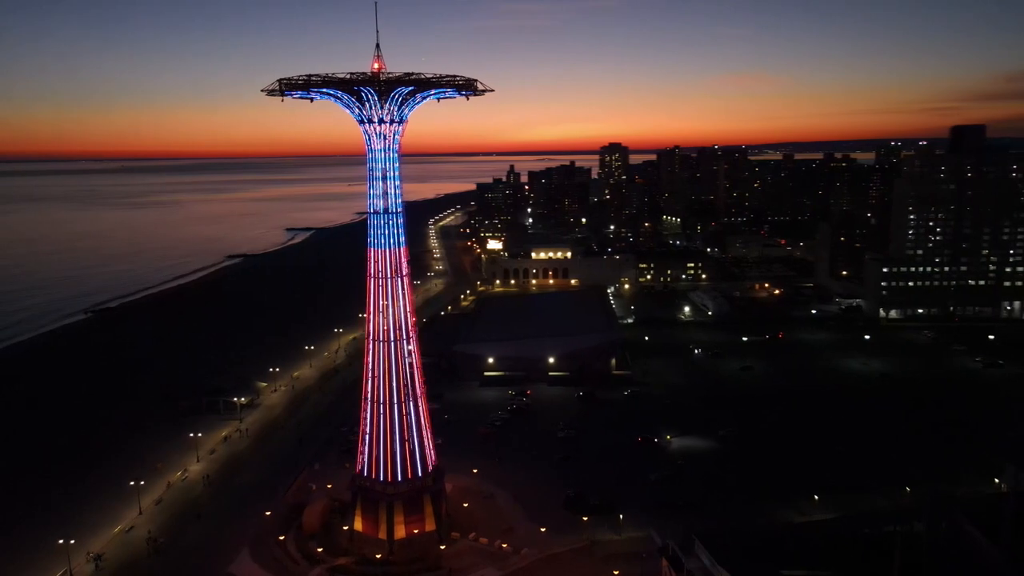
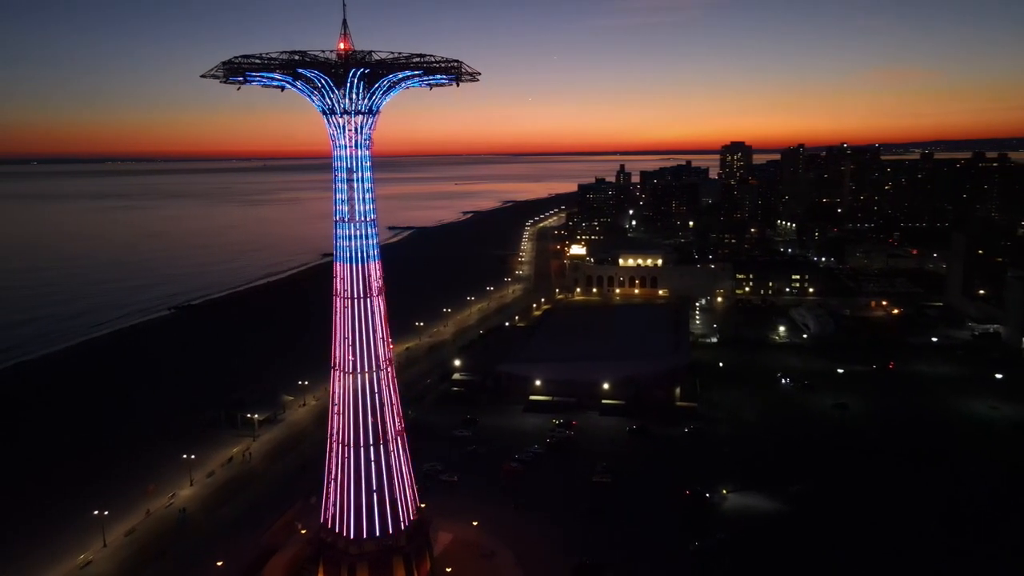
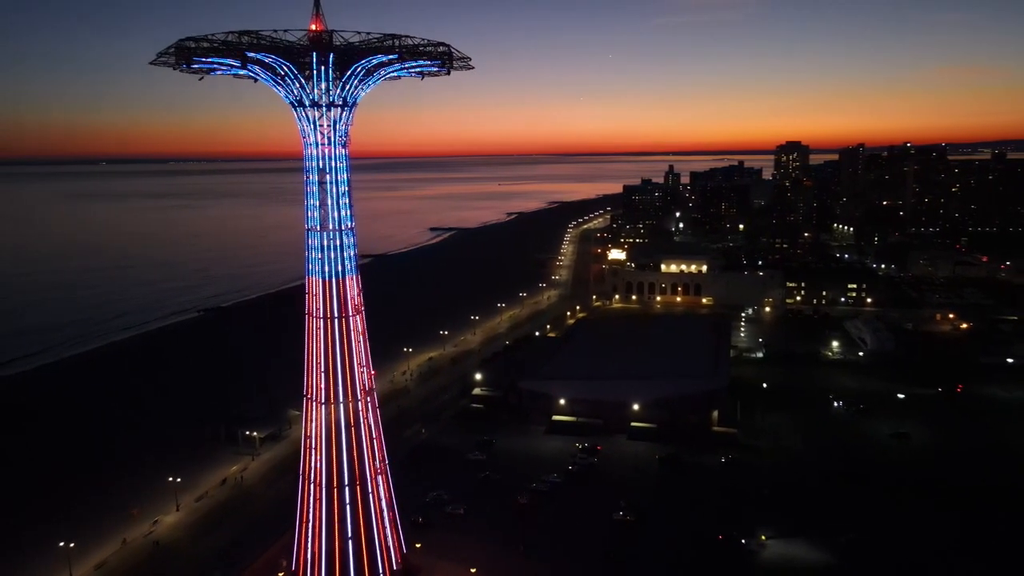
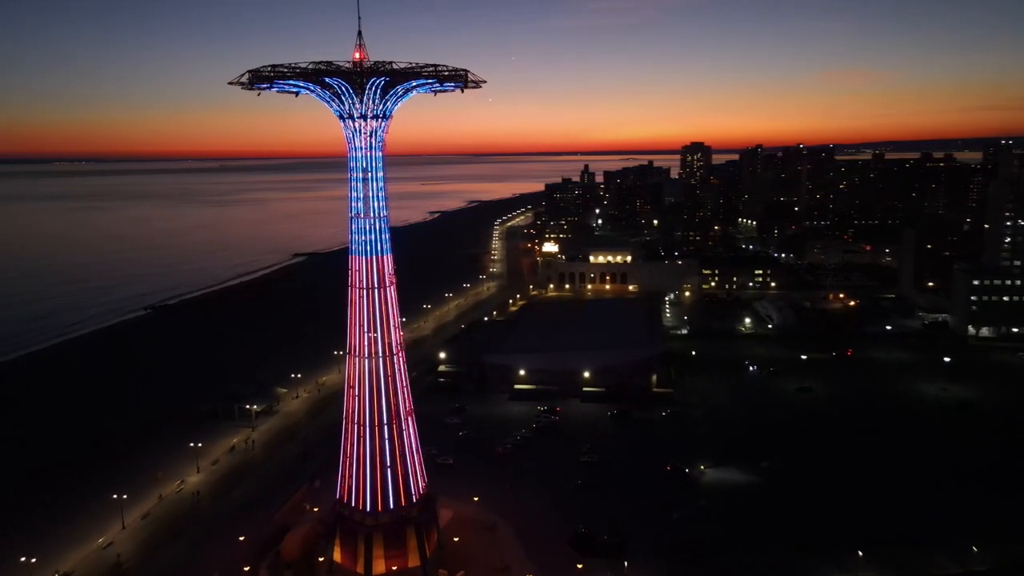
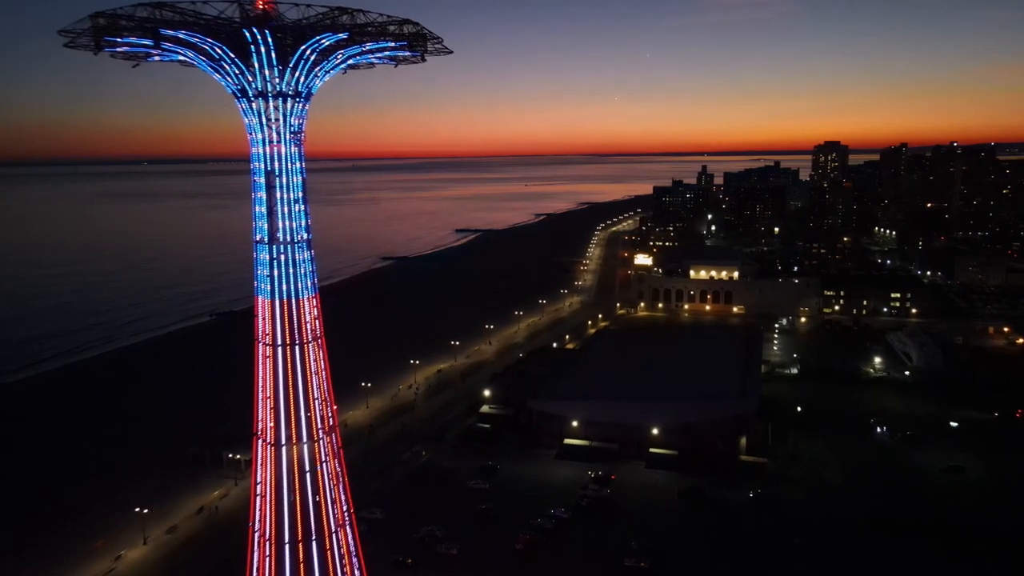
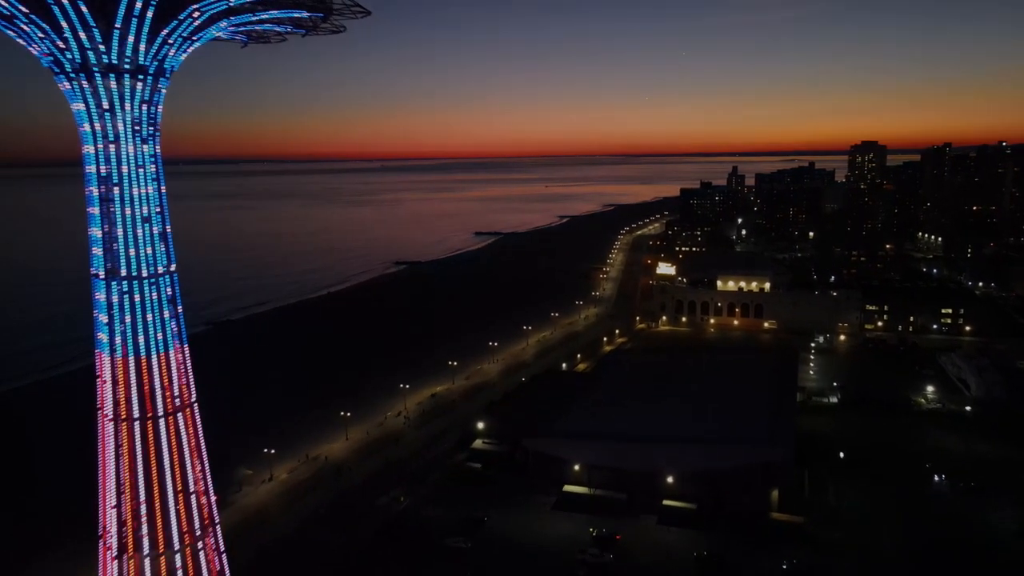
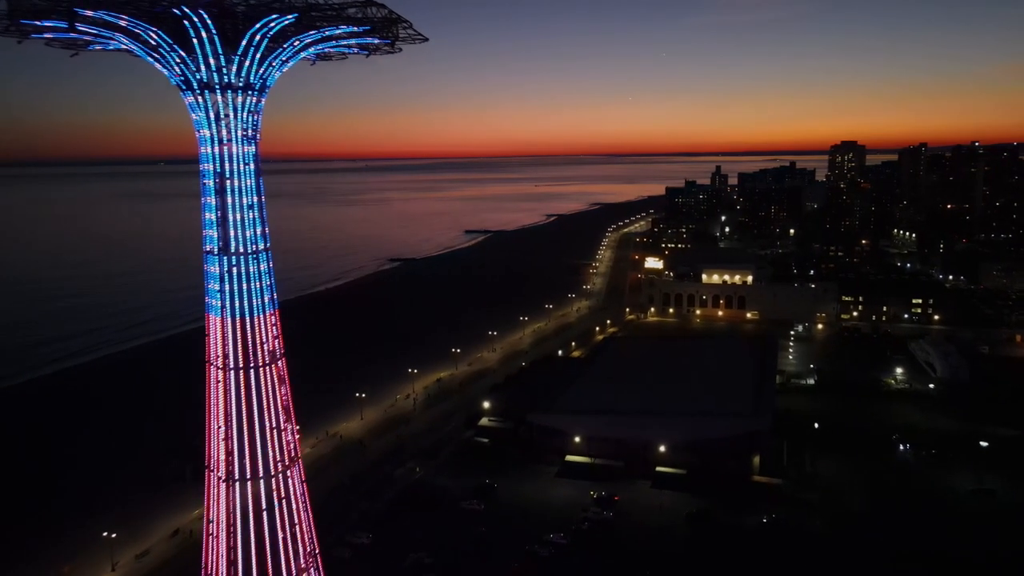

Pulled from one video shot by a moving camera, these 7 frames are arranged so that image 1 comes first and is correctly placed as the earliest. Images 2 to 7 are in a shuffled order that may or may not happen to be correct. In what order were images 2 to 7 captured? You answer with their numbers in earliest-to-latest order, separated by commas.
4, 2, 3, 5, 7, 6
